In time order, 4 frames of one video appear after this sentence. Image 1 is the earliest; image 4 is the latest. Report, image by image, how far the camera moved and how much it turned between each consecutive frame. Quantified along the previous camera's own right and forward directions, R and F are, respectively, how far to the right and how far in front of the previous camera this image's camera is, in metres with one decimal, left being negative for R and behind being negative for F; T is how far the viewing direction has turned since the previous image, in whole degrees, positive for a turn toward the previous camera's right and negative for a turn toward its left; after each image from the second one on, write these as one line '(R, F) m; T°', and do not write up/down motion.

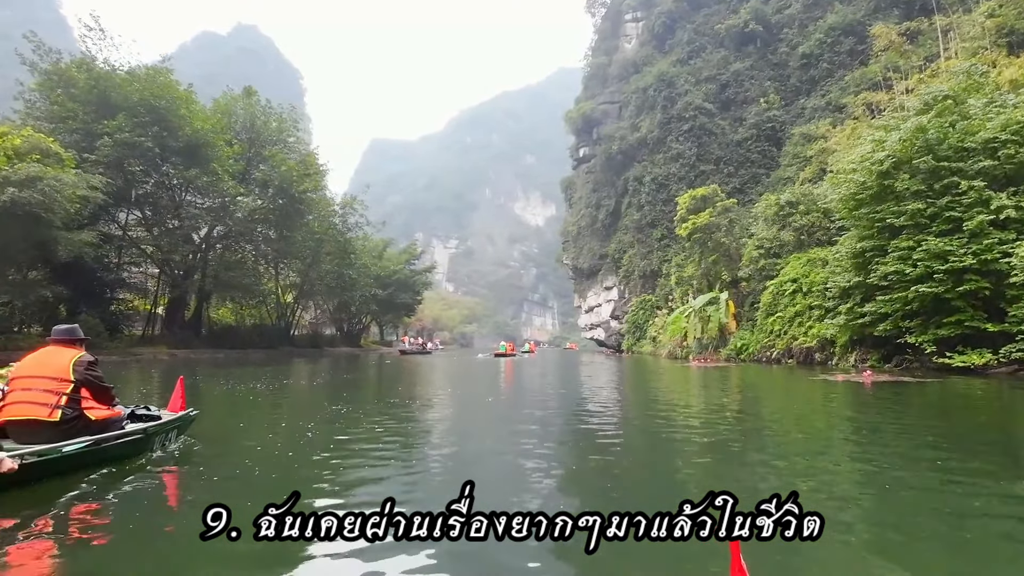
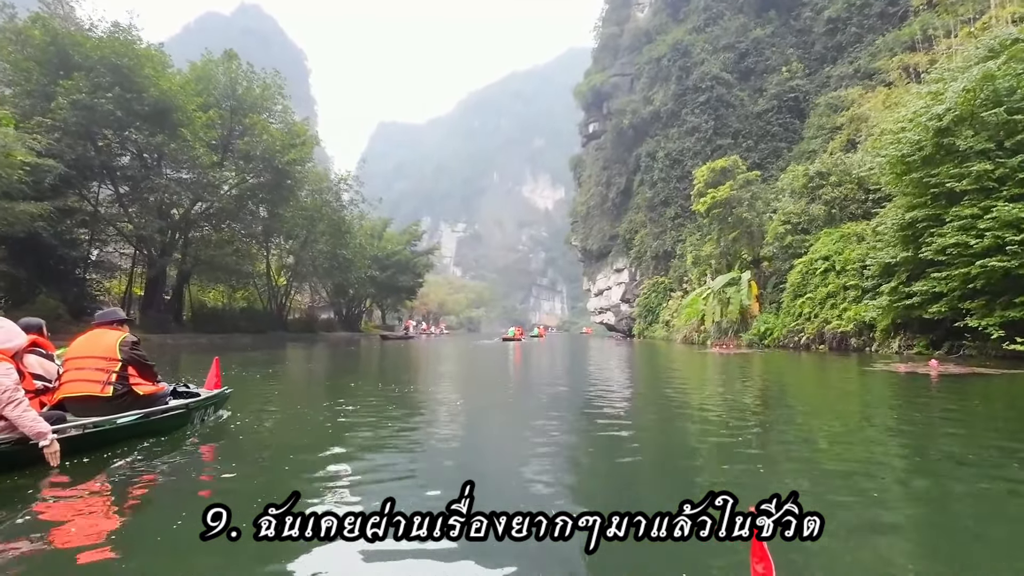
(+0.2, +1.8) m; -1°
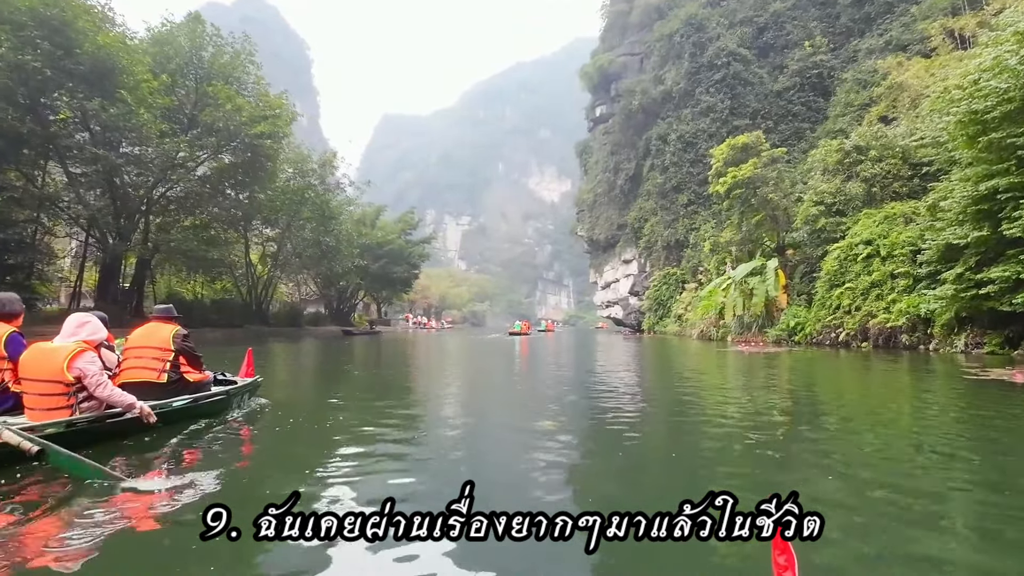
(+0.3, +2.3) m; -1°
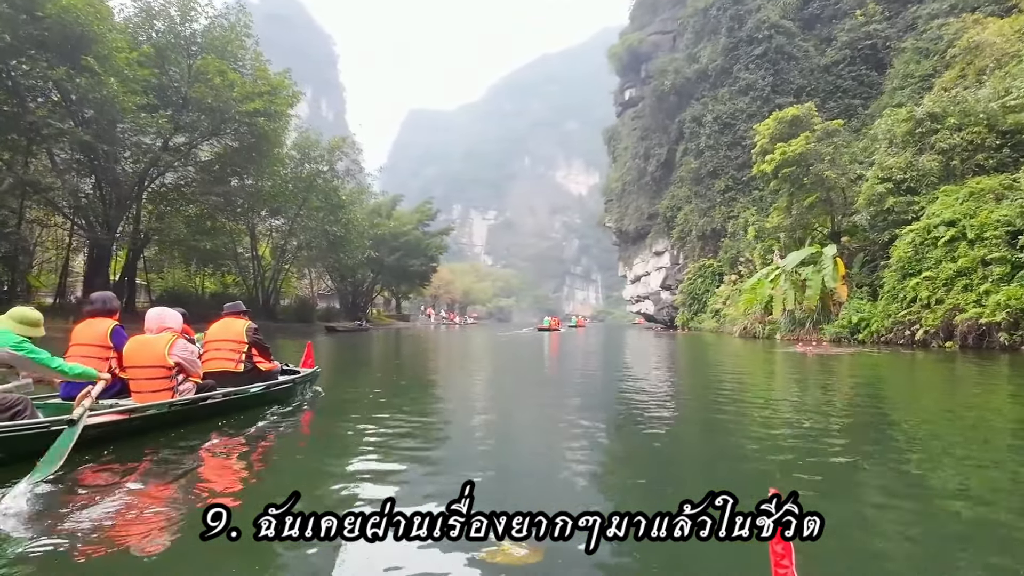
(+0.2, +2.0) m; -3°
